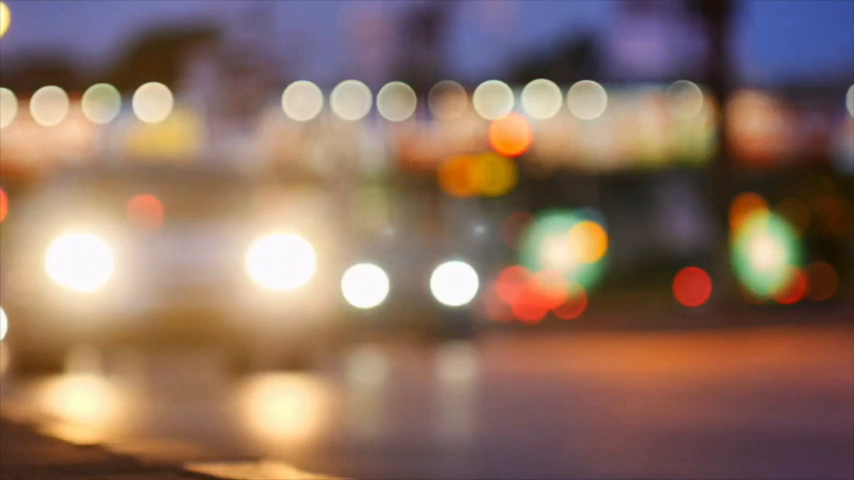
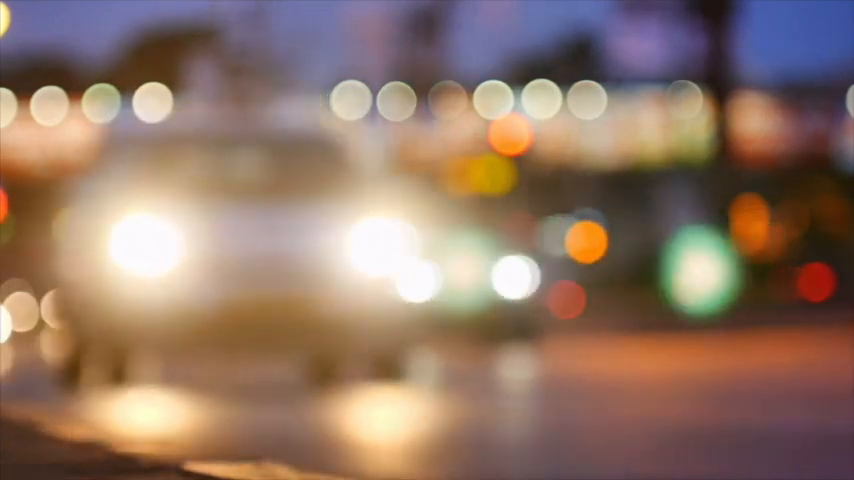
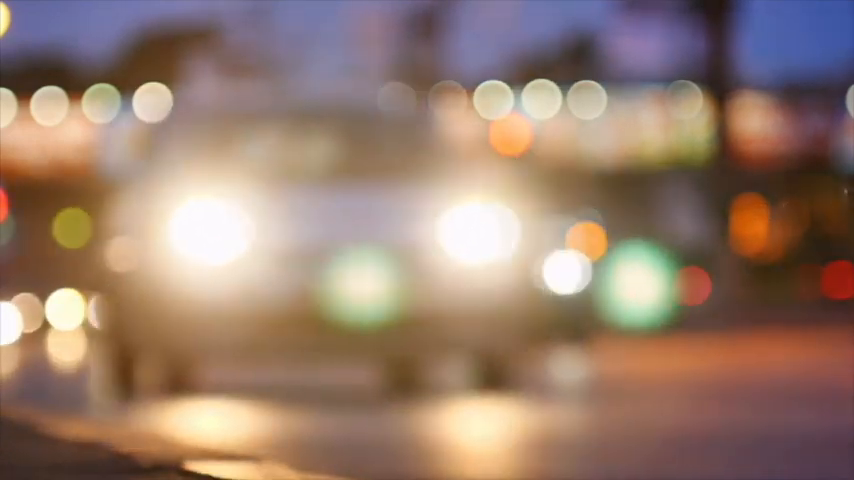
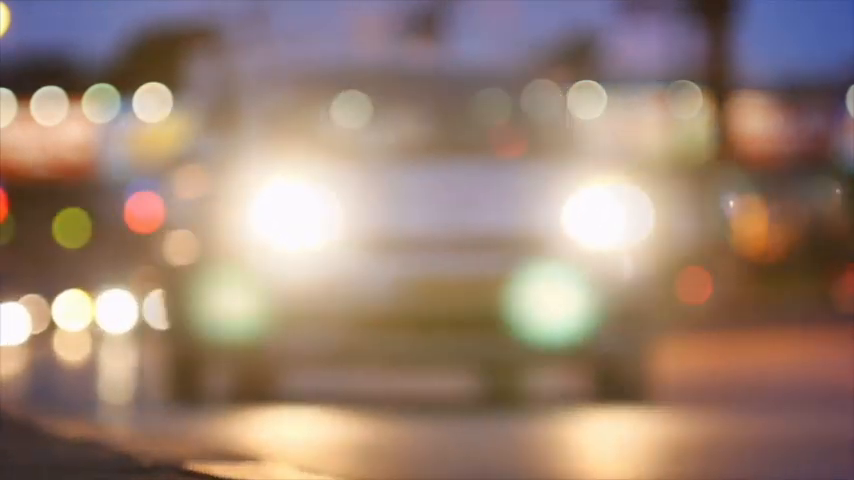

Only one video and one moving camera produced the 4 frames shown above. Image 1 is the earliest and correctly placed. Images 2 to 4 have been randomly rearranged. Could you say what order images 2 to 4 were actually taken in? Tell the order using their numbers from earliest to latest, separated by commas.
2, 3, 4
